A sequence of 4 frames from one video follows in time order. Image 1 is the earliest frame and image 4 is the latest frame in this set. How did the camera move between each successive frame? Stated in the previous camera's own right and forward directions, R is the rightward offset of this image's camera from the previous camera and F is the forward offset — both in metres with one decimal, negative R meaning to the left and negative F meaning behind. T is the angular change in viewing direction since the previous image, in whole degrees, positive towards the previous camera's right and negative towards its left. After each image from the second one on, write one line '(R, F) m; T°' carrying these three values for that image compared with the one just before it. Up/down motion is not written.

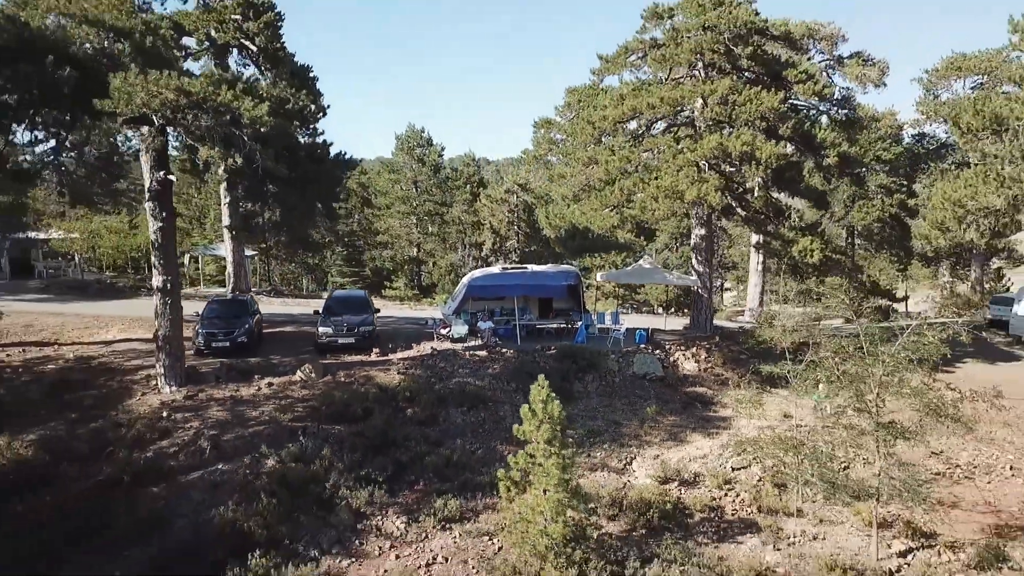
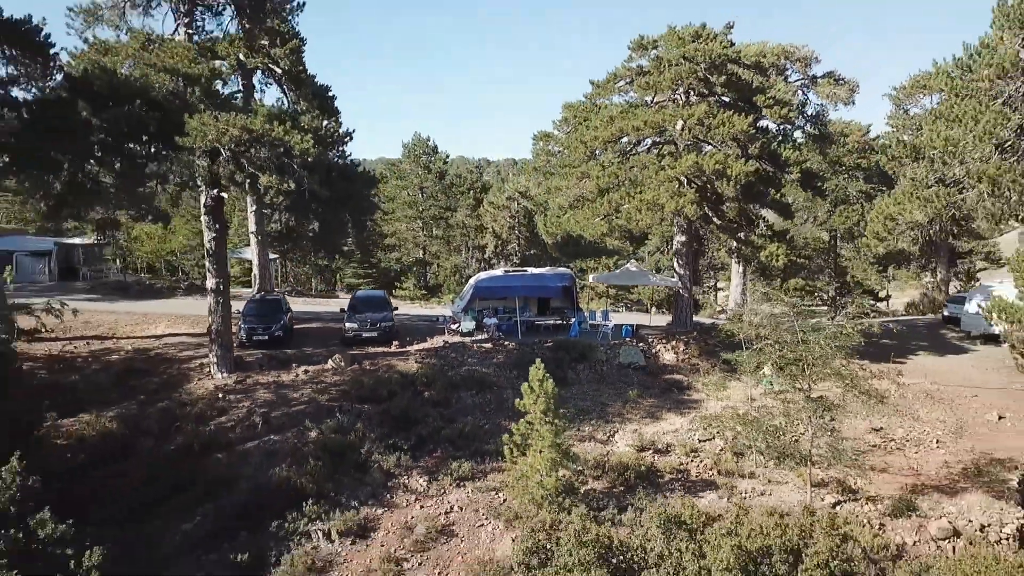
(0.0, -1.8) m; 0°
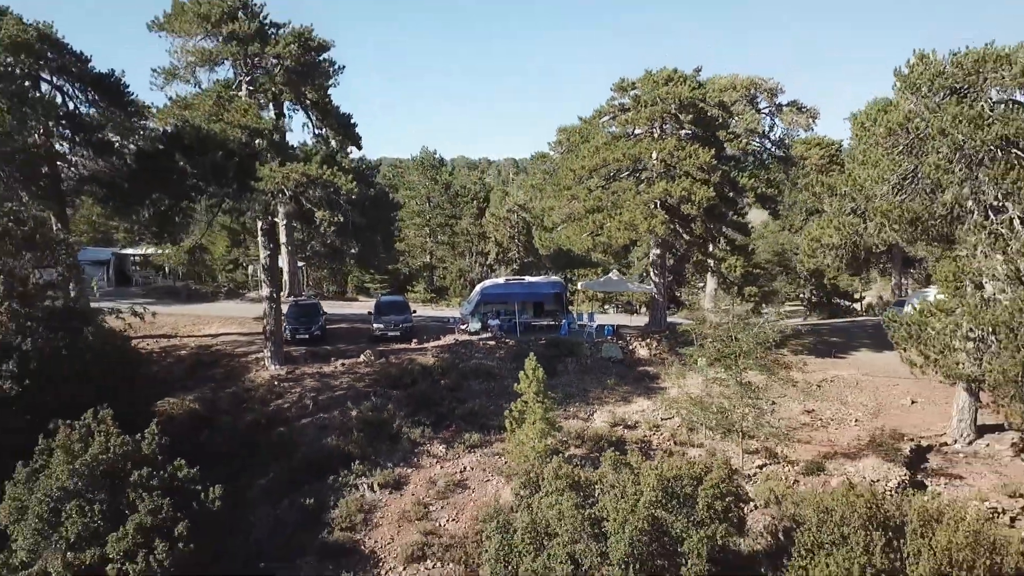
(0.0, -2.8) m; 0°
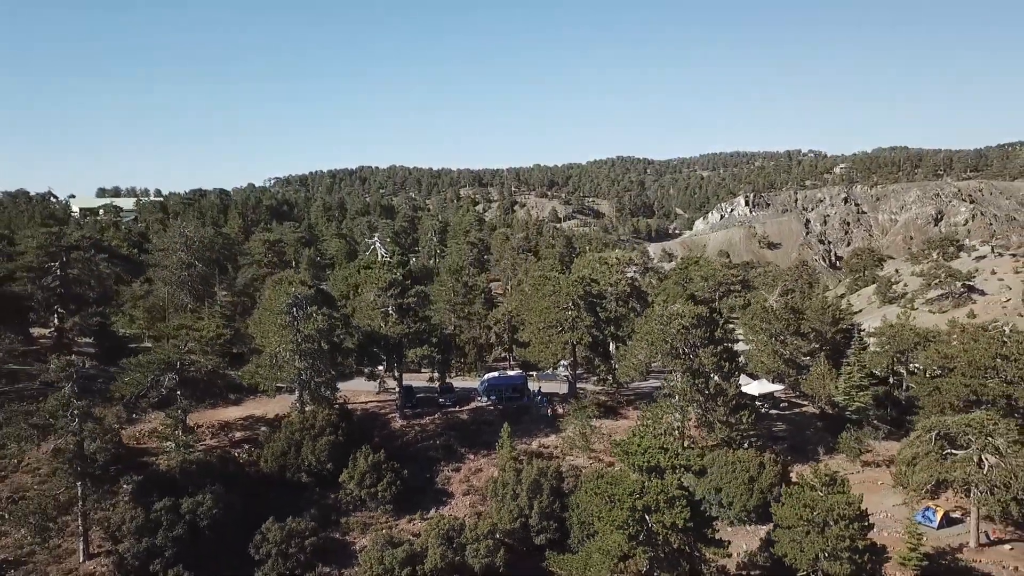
(+0.5, -21.3) m; 0°
